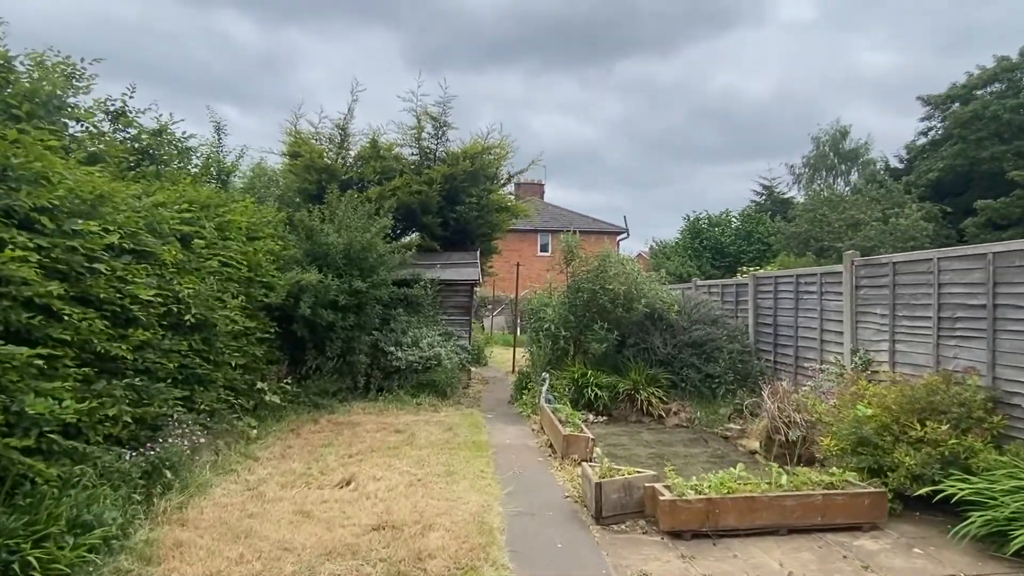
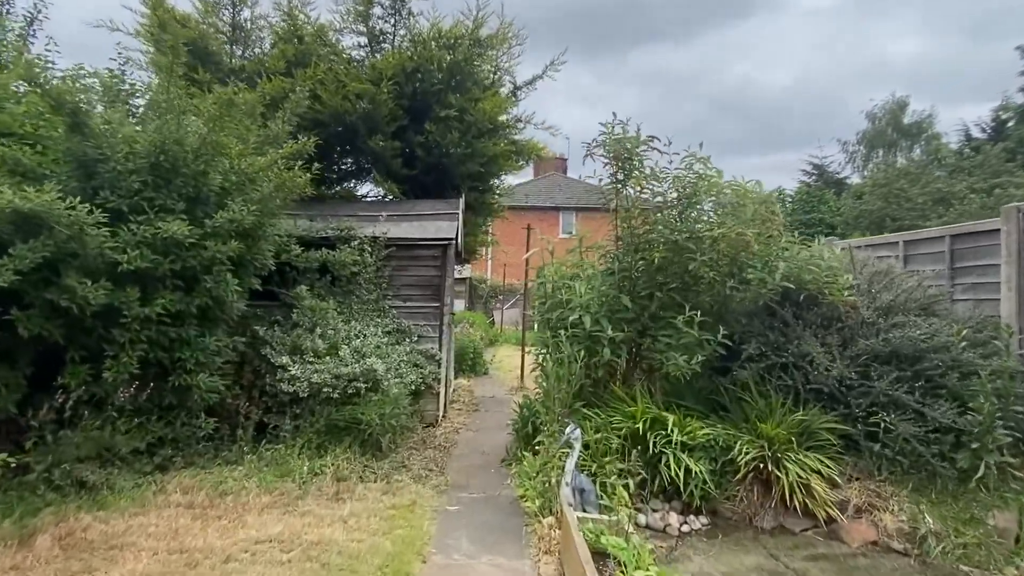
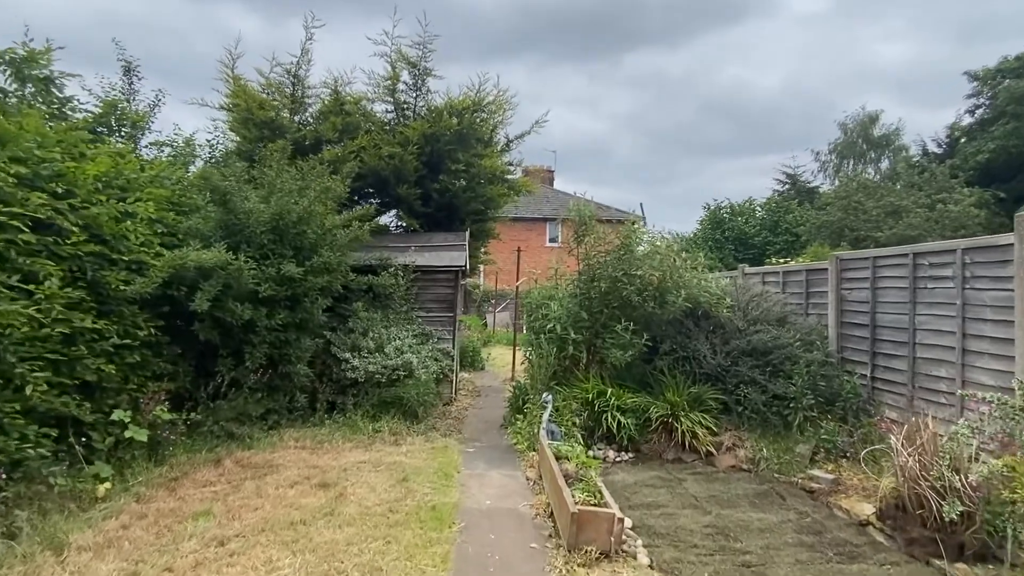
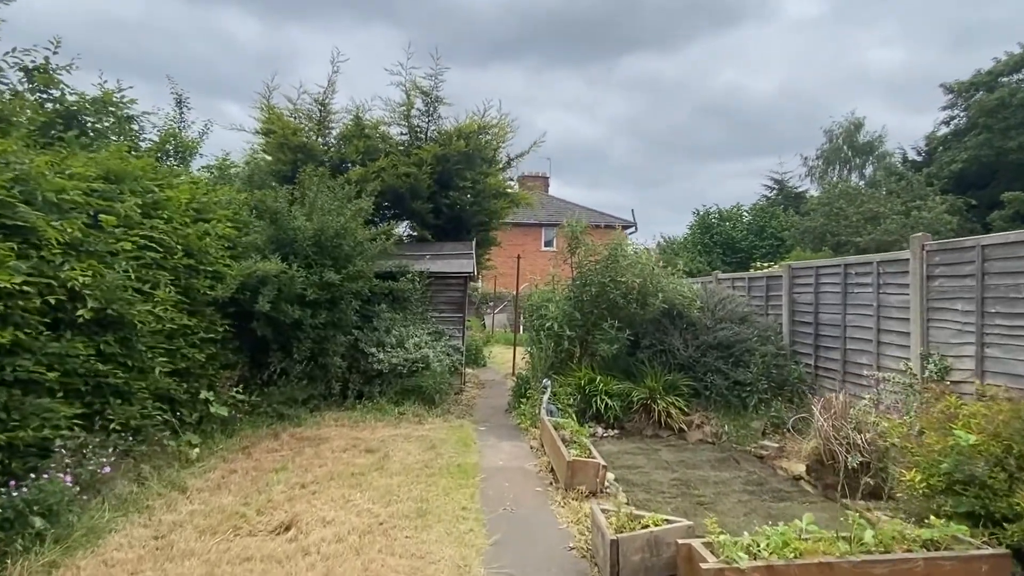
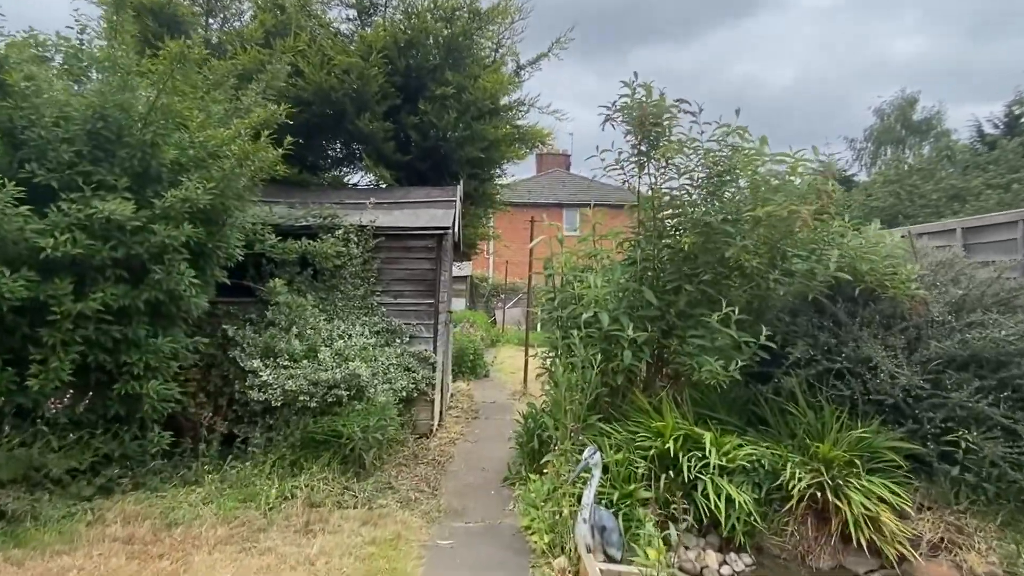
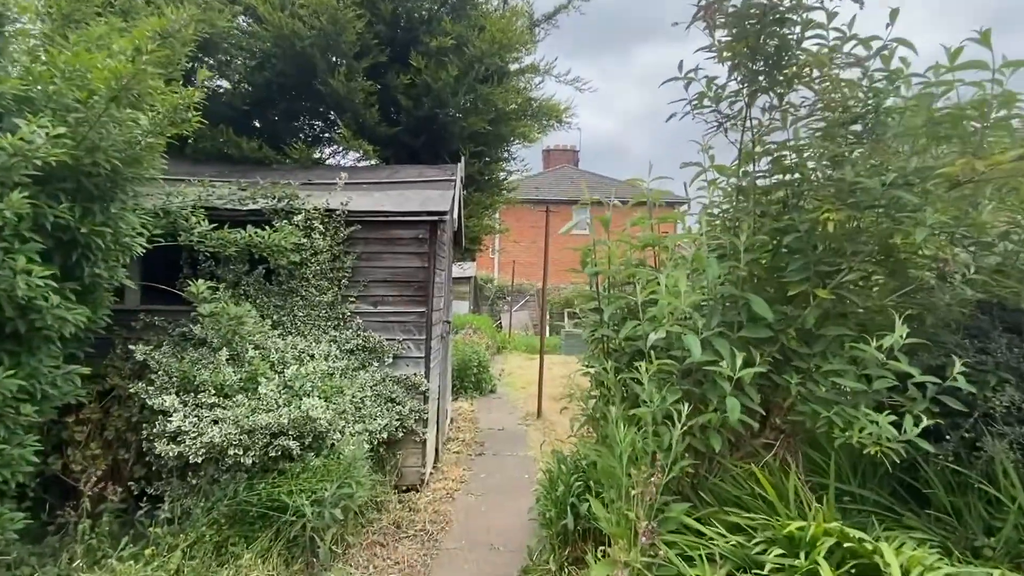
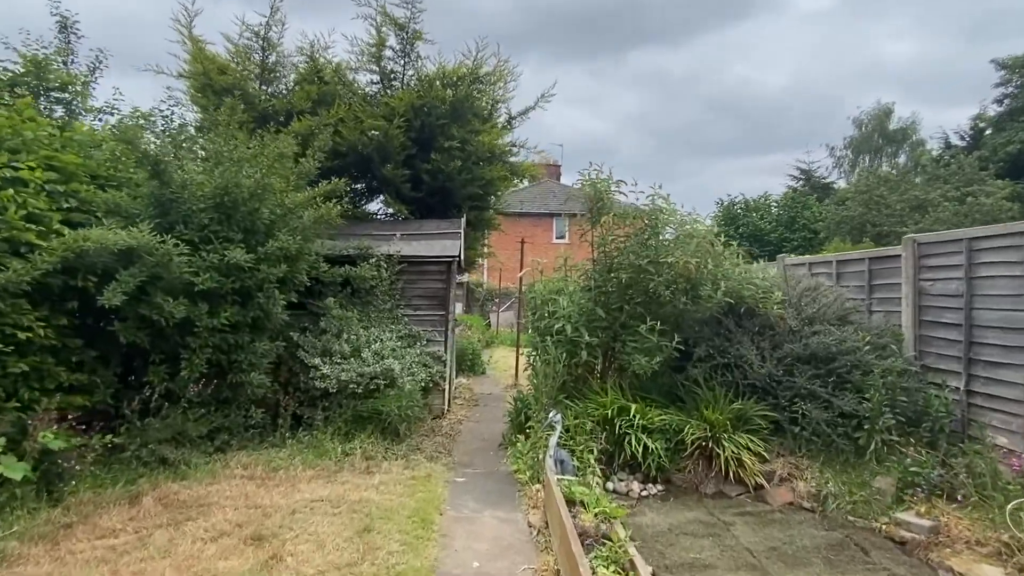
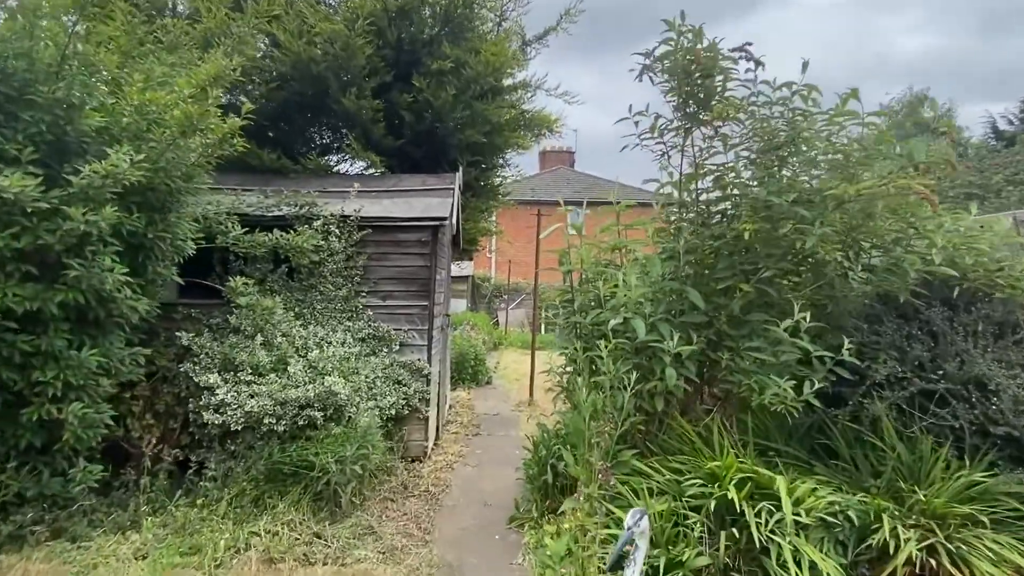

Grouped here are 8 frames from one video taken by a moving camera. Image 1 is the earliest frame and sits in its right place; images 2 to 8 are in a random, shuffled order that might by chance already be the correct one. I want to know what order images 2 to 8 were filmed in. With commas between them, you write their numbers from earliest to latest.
4, 3, 7, 2, 5, 8, 6
